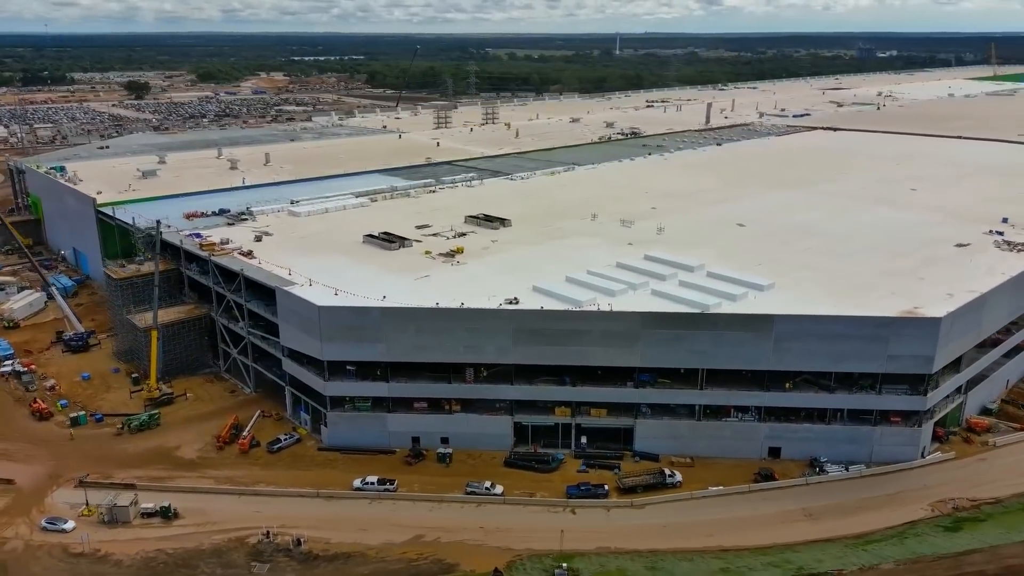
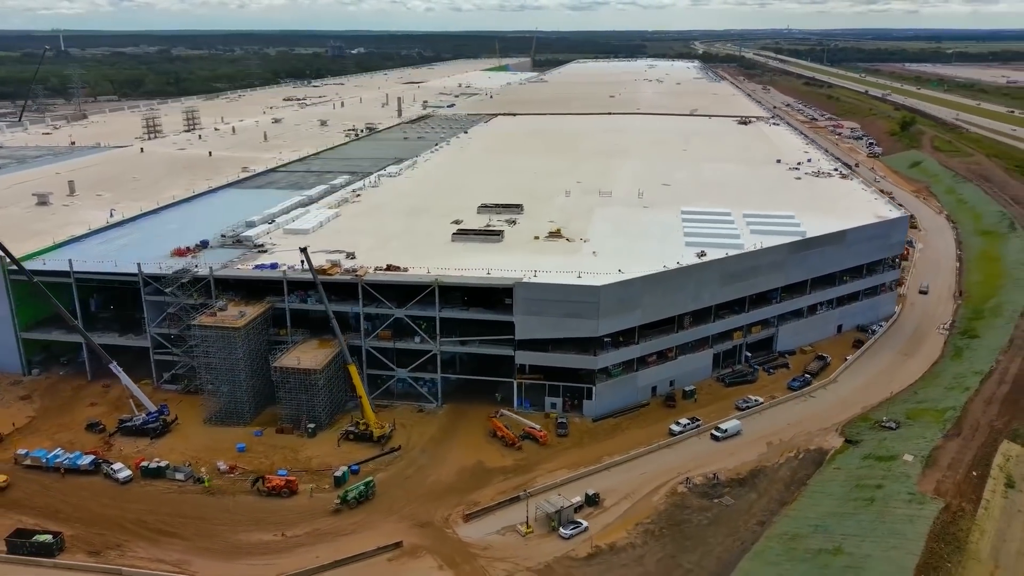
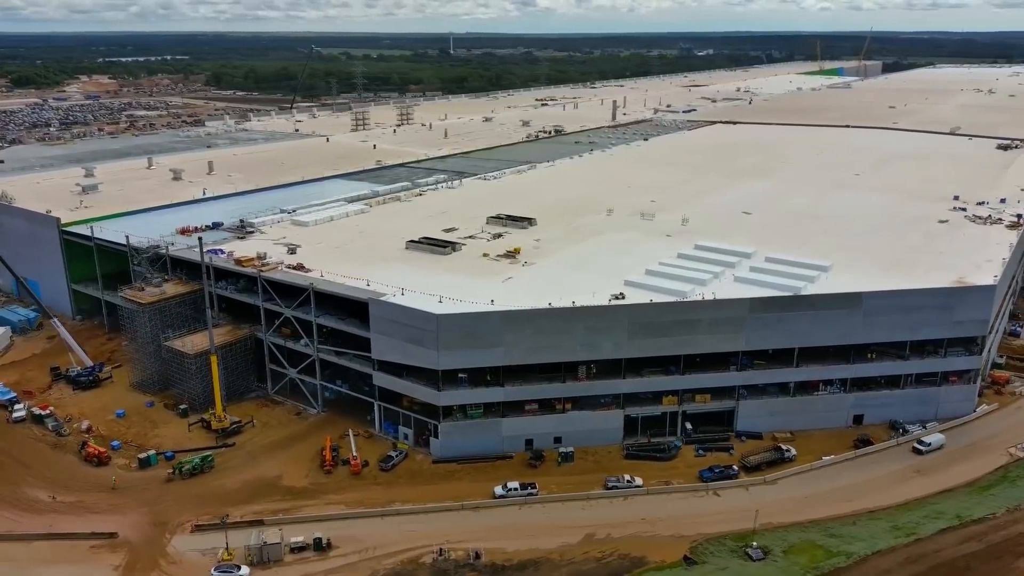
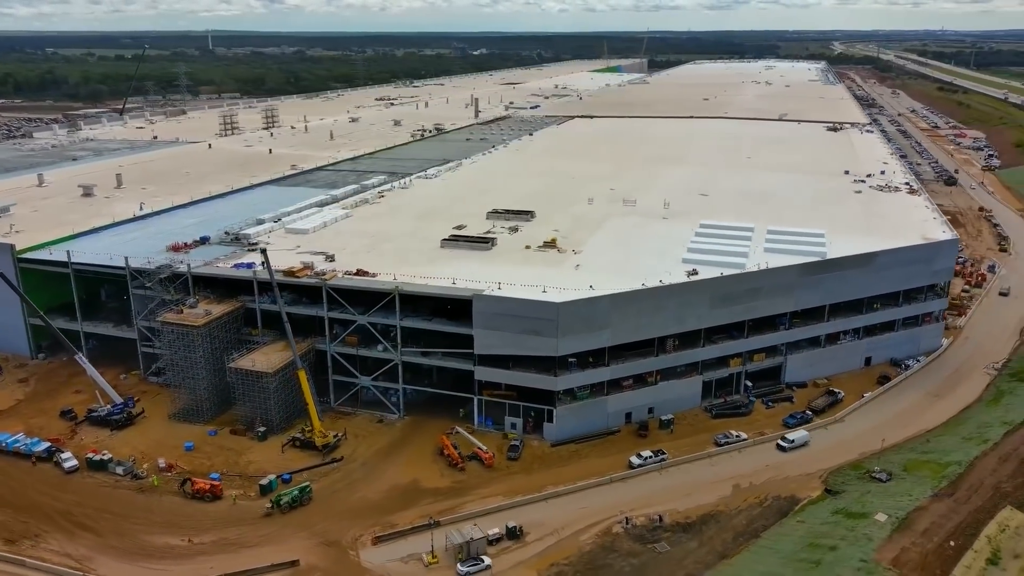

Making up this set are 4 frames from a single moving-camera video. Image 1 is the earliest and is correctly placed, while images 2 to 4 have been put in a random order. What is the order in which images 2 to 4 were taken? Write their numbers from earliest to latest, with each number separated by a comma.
3, 4, 2
